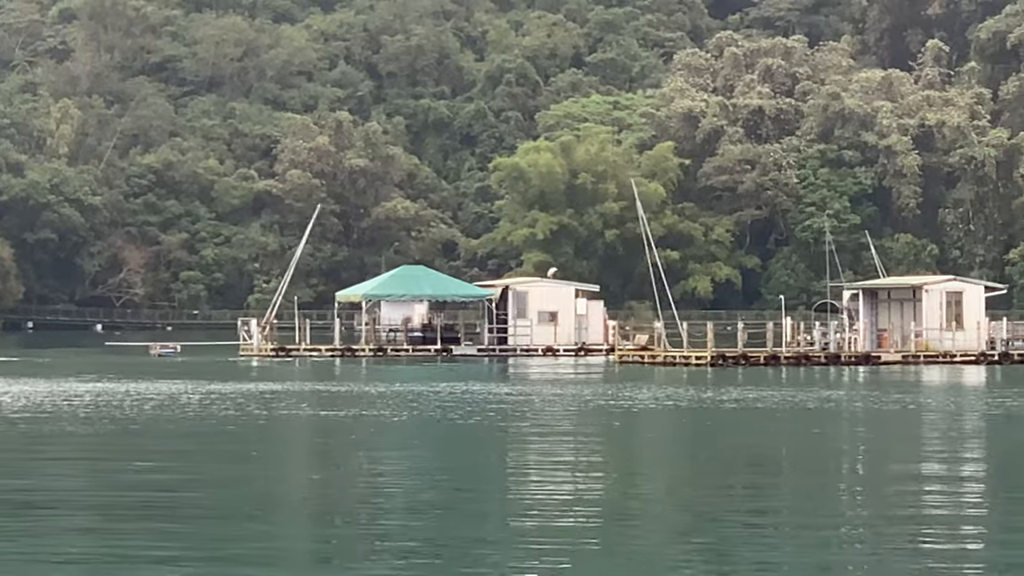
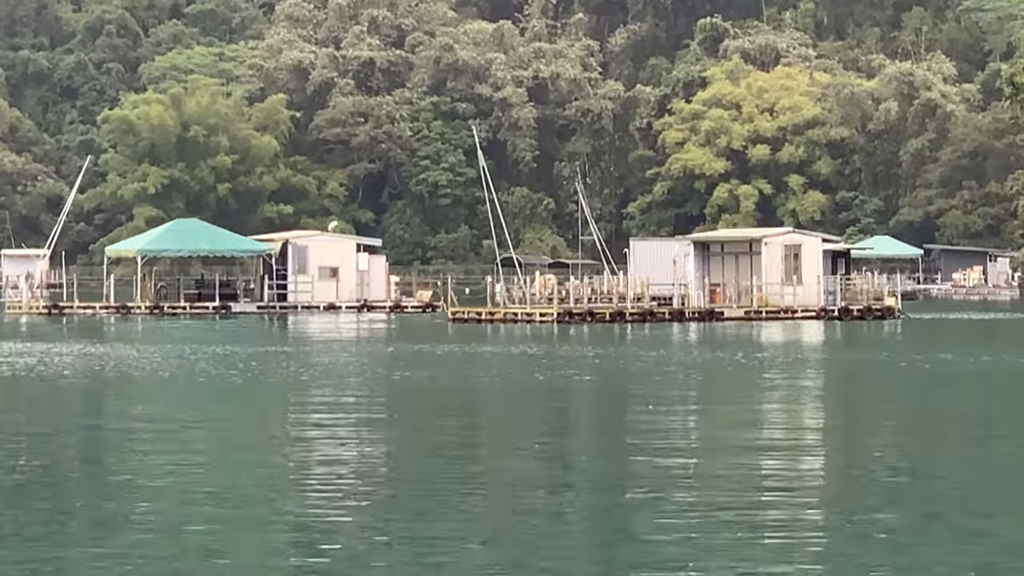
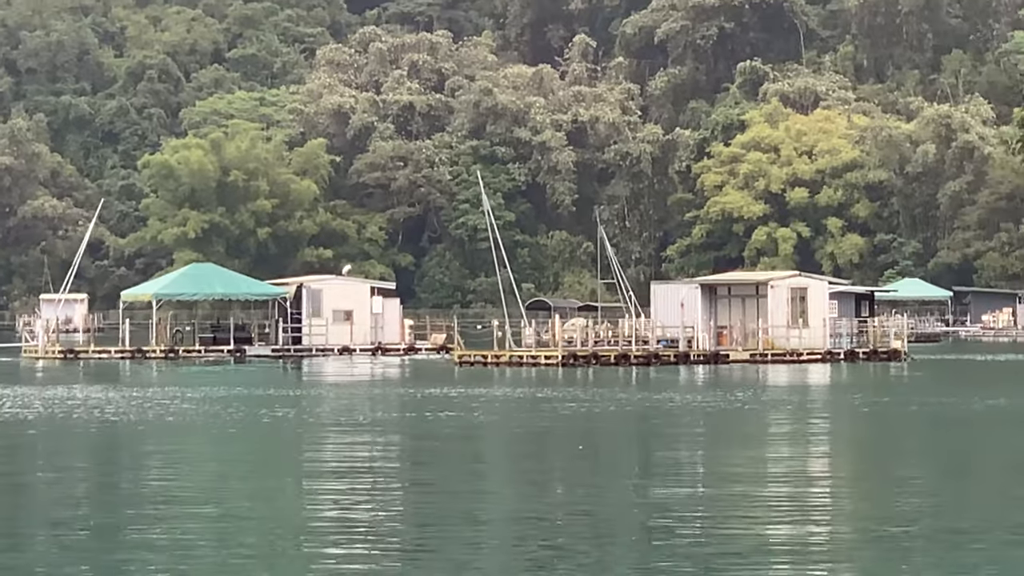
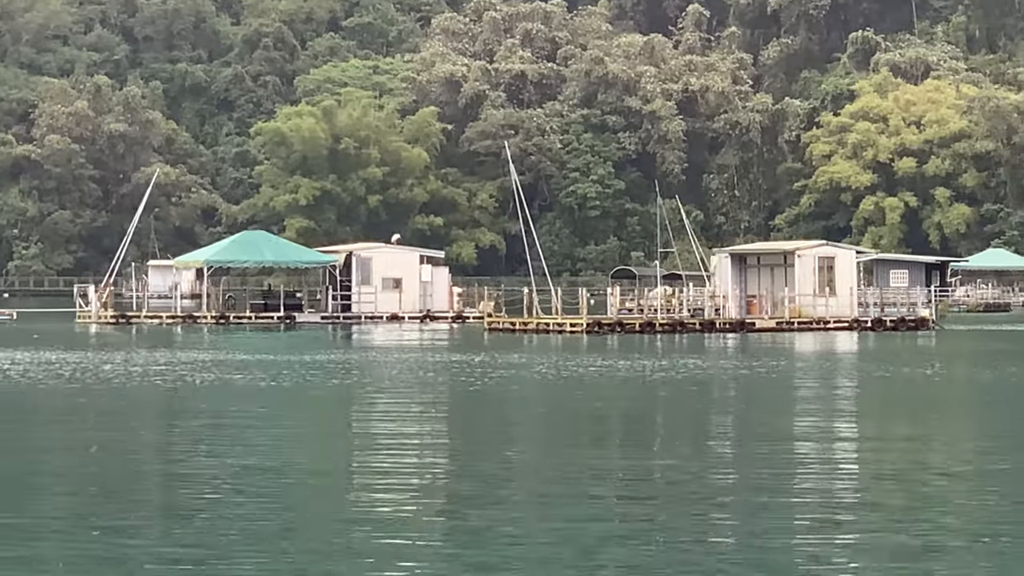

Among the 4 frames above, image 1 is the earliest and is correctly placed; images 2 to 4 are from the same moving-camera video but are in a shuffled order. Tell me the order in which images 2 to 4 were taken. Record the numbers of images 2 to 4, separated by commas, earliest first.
4, 3, 2
